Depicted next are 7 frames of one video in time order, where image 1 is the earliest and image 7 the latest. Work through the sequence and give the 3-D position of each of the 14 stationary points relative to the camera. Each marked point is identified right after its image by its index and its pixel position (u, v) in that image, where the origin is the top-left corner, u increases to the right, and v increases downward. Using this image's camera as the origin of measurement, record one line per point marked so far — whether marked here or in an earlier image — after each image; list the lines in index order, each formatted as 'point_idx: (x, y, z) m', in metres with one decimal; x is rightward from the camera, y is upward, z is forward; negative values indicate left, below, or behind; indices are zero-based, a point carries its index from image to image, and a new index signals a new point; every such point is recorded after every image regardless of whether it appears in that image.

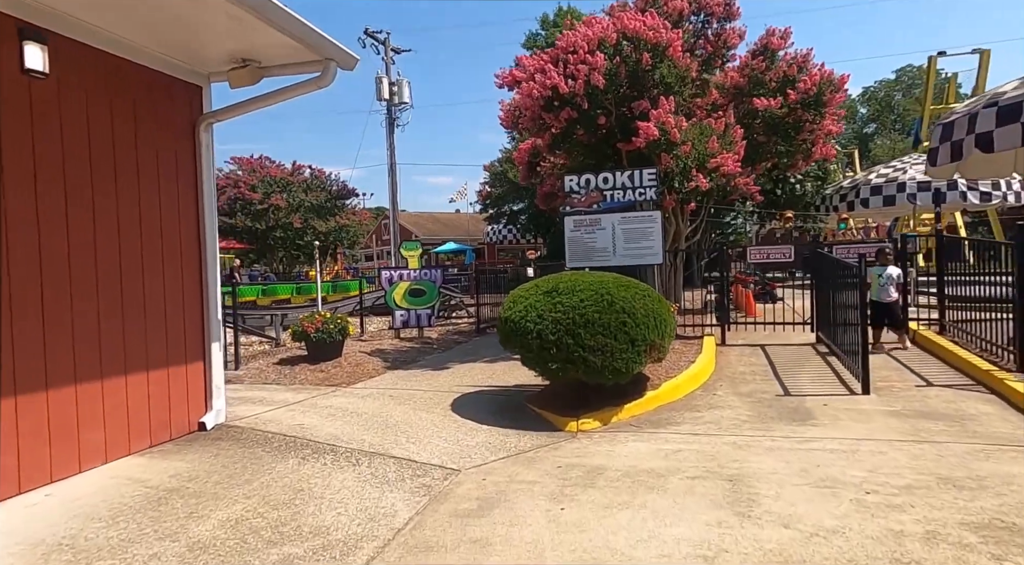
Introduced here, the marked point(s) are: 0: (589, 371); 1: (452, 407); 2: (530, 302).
0: (+0.7, -0.8, +6.6) m
1: (-0.7, -1.4, +7.8) m
2: (+0.2, -0.2, +7.1) m
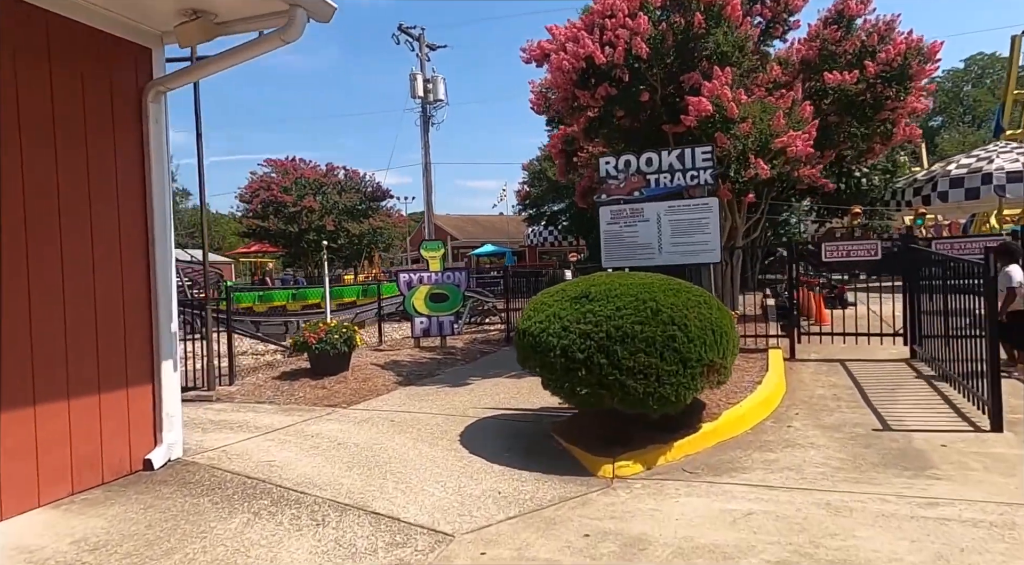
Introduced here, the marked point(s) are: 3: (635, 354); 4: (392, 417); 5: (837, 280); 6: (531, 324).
0: (+0.9, -0.9, +5.1) m
1: (-0.5, -1.4, +6.4) m
2: (+0.3, -0.2, +5.6) m
3: (+0.9, -0.5, +5.1) m
4: (-1.3, -1.4, +7.4) m
5: (+5.7, +0.1, +12.3) m
6: (+0.2, -0.3, +5.7) m
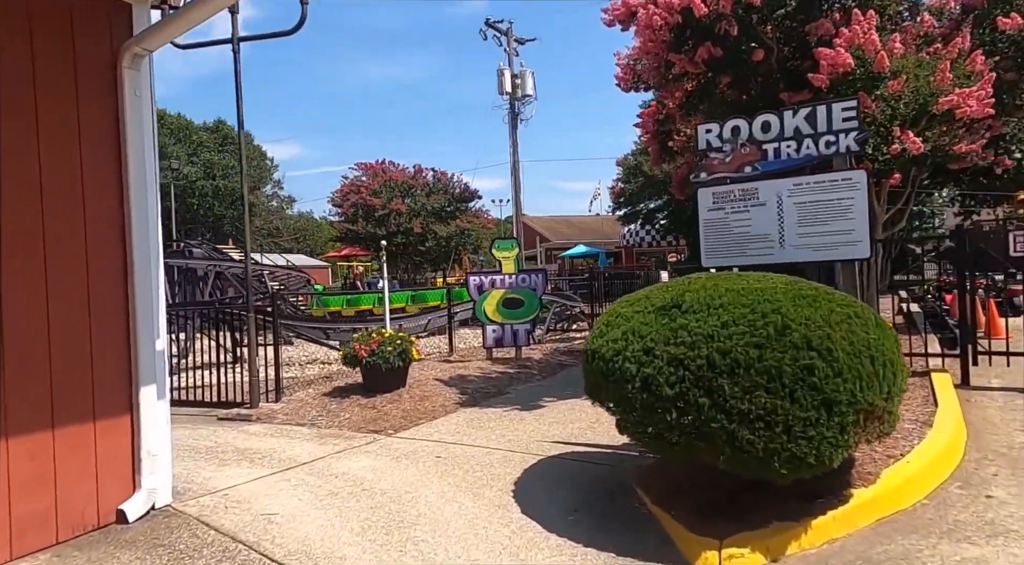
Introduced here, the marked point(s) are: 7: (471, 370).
0: (+1.2, -0.9, +3.5) m
1: (0.0, -1.5, +5.0) m
2: (+0.7, -0.3, +4.1) m
3: (+1.2, -0.5, +3.5) m
4: (-0.6, -1.5, +6.1) m
5: (+7.0, 0.0, +10.0) m
6: (+0.5, -0.4, +4.2) m
7: (-0.6, -1.3, +10.1) m
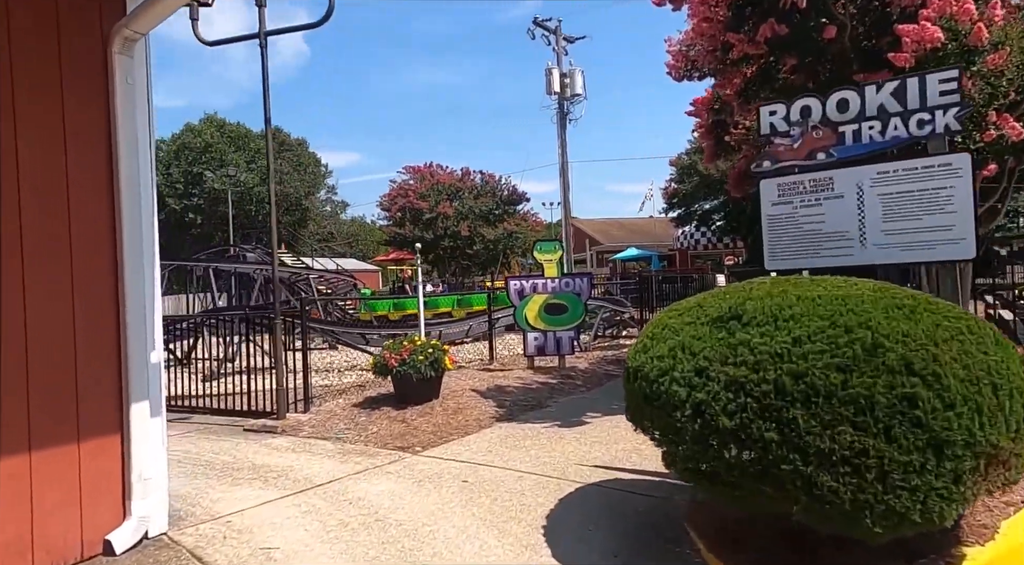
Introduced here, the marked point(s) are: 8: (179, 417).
0: (+1.2, -0.9, +2.8) m
1: (+0.2, -1.5, +4.3) m
2: (+0.8, -0.3, +3.4) m
3: (+1.3, -0.6, +2.8) m
4: (-0.4, -1.5, +5.5) m
5: (+7.6, 0.0, +8.8) m
6: (+0.7, -0.4, +3.5) m
7: (0.0, -1.3, +9.5) m
8: (-4.3, -1.7, +9.0) m
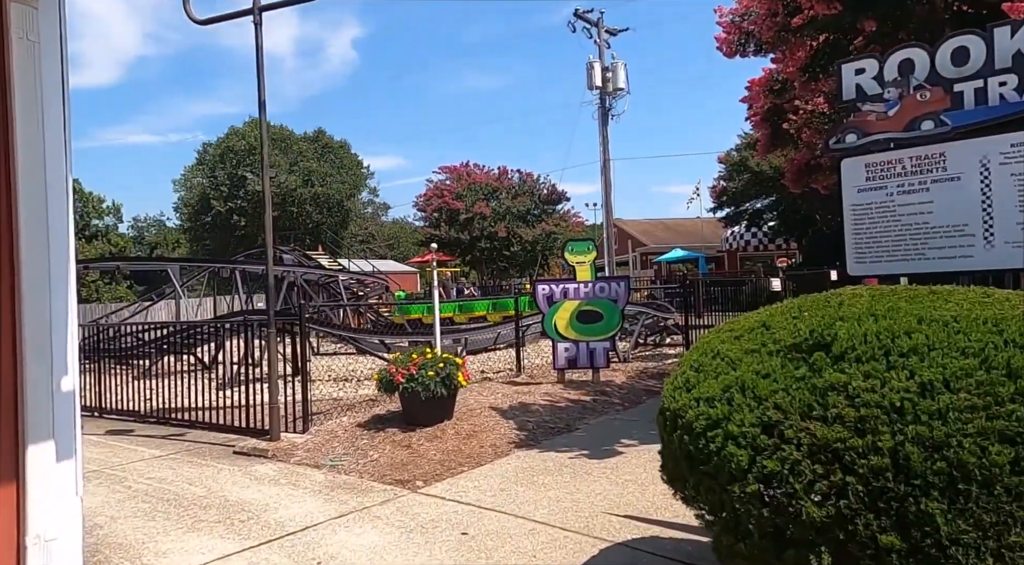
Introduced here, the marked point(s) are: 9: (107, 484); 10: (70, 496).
0: (+1.1, -1.0, +1.7) m
1: (+0.2, -1.5, +3.3) m
2: (+0.8, -0.3, +2.3) m
3: (+1.2, -0.6, +1.7) m
4: (-0.3, -1.6, +4.5) m
5: (+7.8, -0.1, +7.3) m
6: (+0.6, -0.4, +2.4) m
7: (+0.3, -1.4, +8.4) m
8: (-4.0, -1.8, +8.3) m
9: (-3.5, -1.7, +6.0) m
10: (-2.2, -1.1, +3.5) m
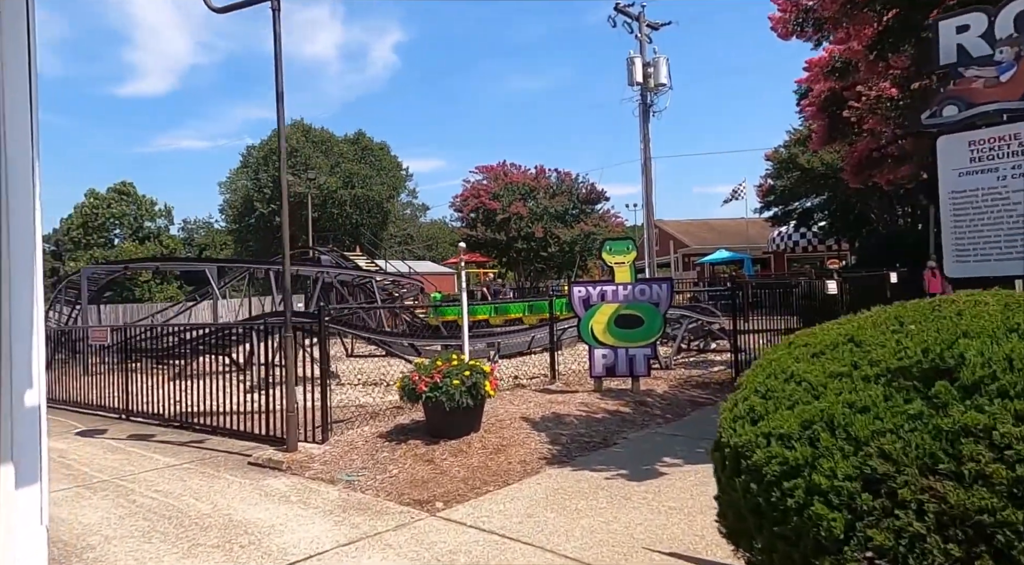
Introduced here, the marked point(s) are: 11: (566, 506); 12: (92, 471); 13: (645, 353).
0: (+1.1, -1.0, +1.1) m
1: (+0.3, -1.6, +2.7) m
2: (+0.8, -0.3, +1.8) m
3: (+1.2, -0.6, +1.1) m
4: (-0.1, -1.6, +4.0) m
5: (+8.1, -0.2, +6.3) m
6: (+0.7, -0.5, +1.9) m
7: (+0.7, -1.4, +7.9) m
8: (-3.6, -1.8, +7.9) m
9: (-3.2, -1.7, +5.6) m
10: (-2.1, -1.1, +3.0) m
11: (+0.4, -1.6, +4.9) m
12: (-4.0, -1.8, +6.6) m
13: (+1.6, -0.9, +8.4) m
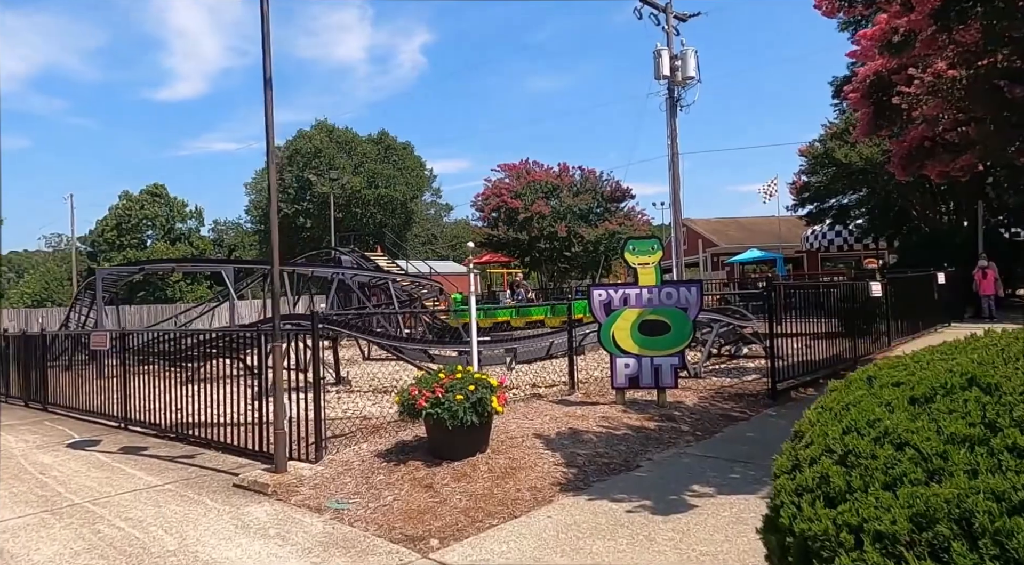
0: (+1.0, -1.0, +0.4) m
1: (+0.3, -1.6, +2.1) m
2: (+0.7, -0.4, +1.1) m
3: (+1.1, -0.7, +0.4) m
4: (-0.1, -1.6, +3.3) m
5: (+8.2, -0.2, +5.4) m
6: (+0.6, -0.5, +1.2) m
7: (+0.8, -1.4, +7.2) m
8: (-3.5, -1.8, +7.4) m
9: (-3.2, -1.8, +5.1) m
10: (-2.1, -1.1, +2.5) m
11: (+0.4, -1.6, +4.2) m
12: (-3.9, -1.8, +6.1) m
13: (+1.8, -0.9, +7.7) m
